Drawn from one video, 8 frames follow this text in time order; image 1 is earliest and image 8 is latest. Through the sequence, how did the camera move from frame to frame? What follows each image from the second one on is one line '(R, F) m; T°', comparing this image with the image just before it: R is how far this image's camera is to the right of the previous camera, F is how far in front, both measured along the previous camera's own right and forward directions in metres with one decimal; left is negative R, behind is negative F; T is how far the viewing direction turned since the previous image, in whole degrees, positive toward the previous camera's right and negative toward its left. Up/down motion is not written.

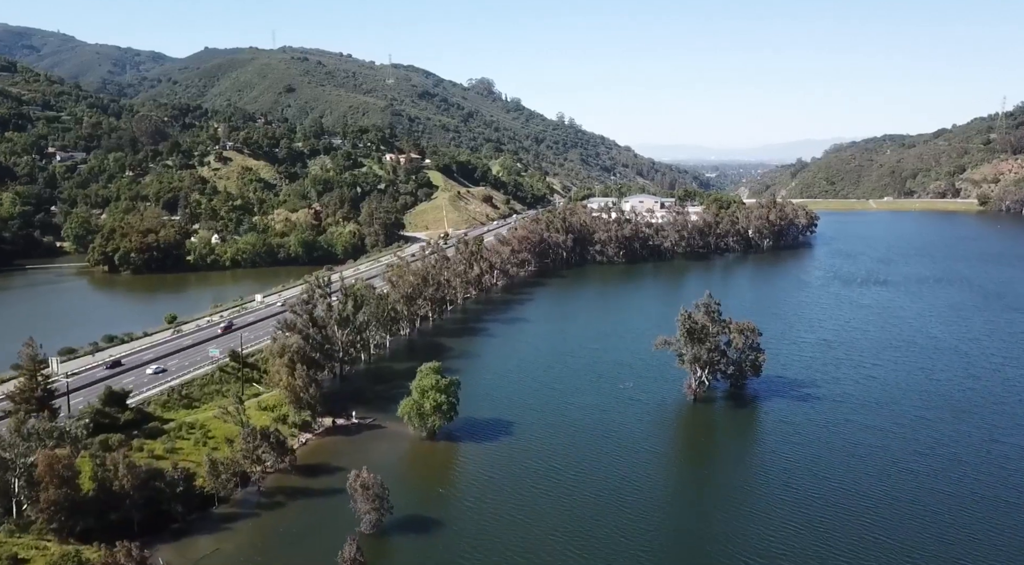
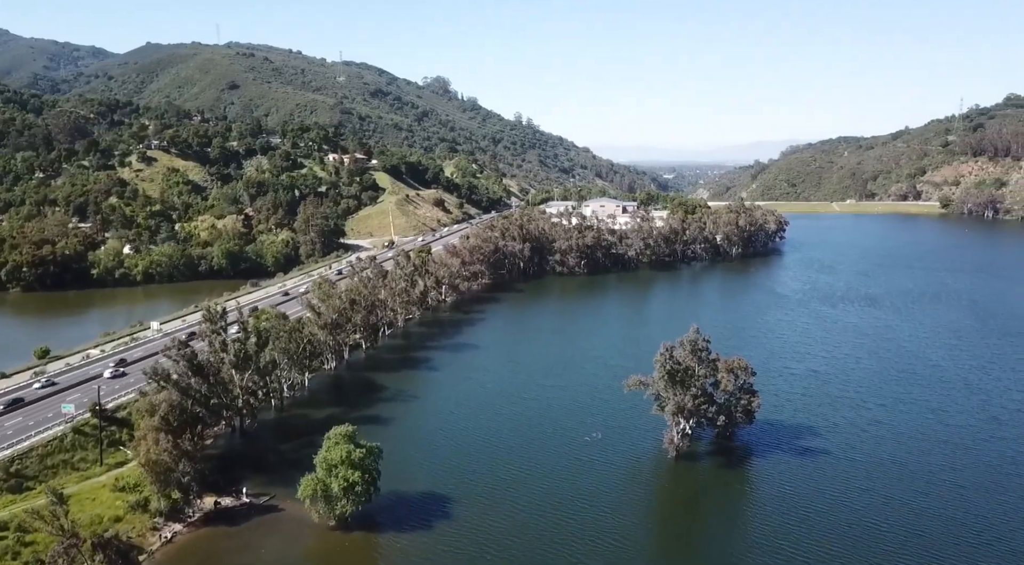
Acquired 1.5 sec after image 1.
(+1.1, +9.8) m; +3°
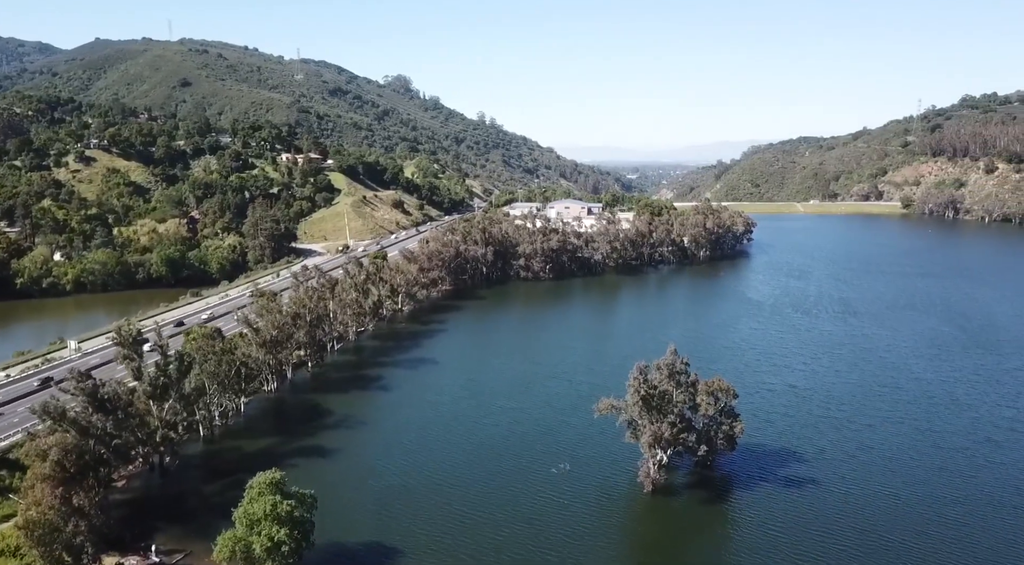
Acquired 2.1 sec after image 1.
(+0.4, +4.6) m; +3°
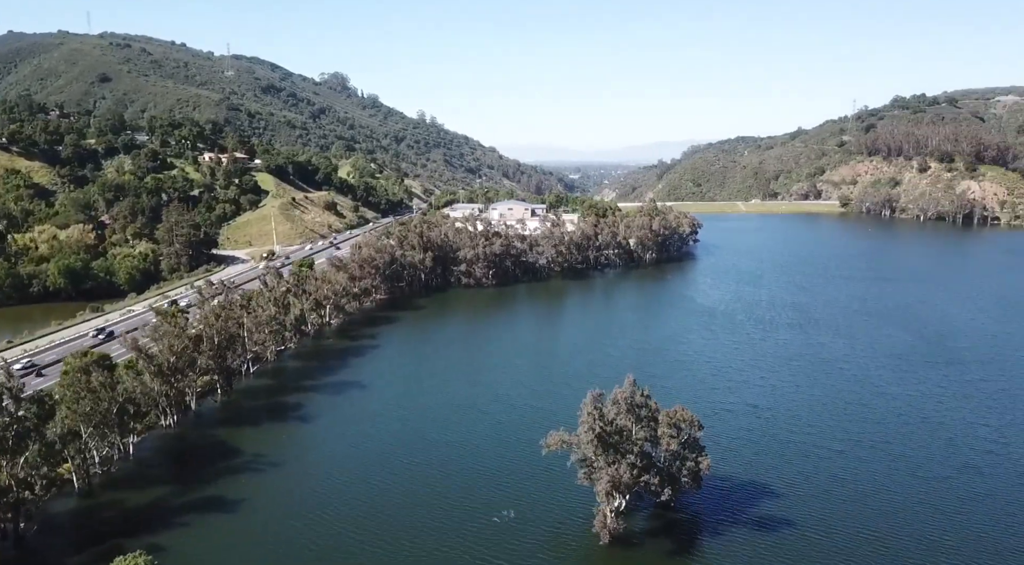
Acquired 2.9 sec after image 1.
(+0.5, +5.5) m; +4°
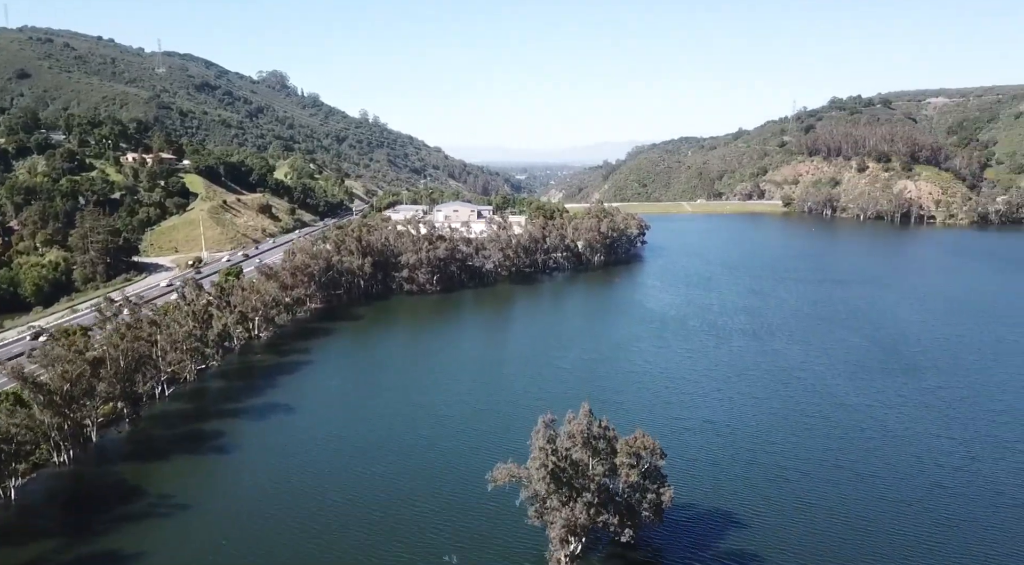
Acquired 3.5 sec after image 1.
(+0.3, +3.9) m; +4°
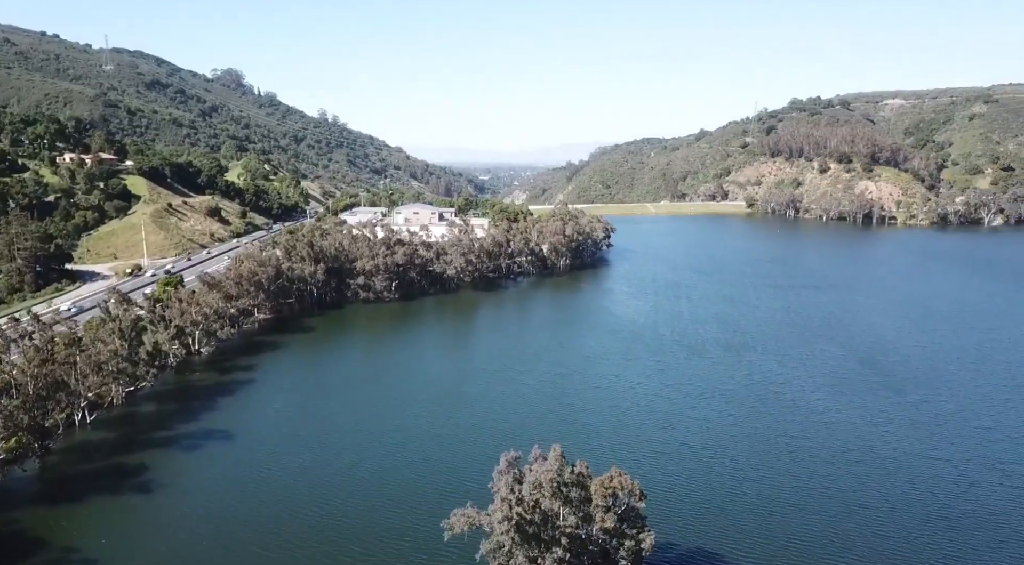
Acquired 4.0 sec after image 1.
(+0.2, +4.0) m; +3°
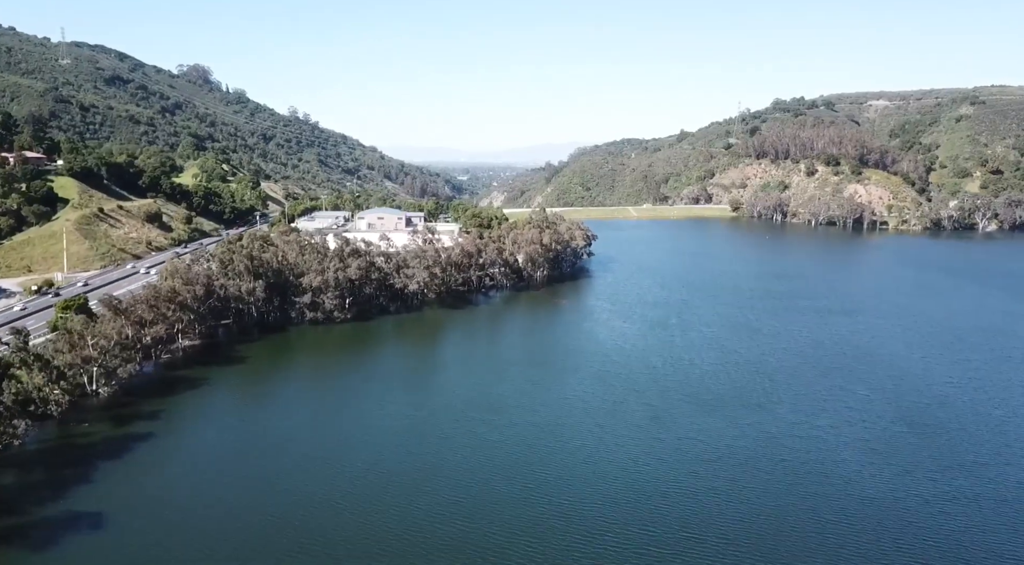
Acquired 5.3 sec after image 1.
(+1.0, +10.2) m; +2°
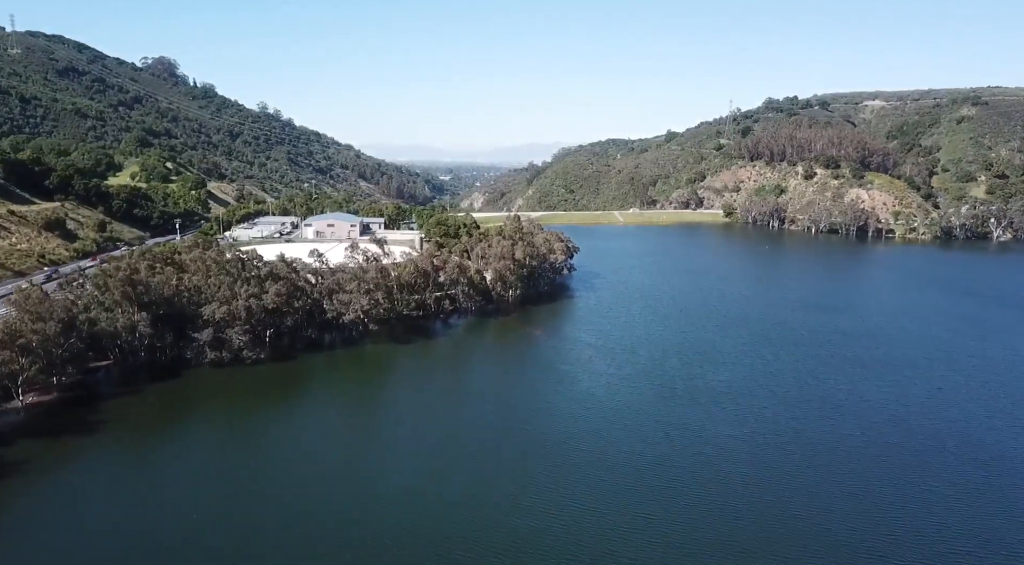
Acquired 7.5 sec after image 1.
(+2.1, +15.6) m; +1°
